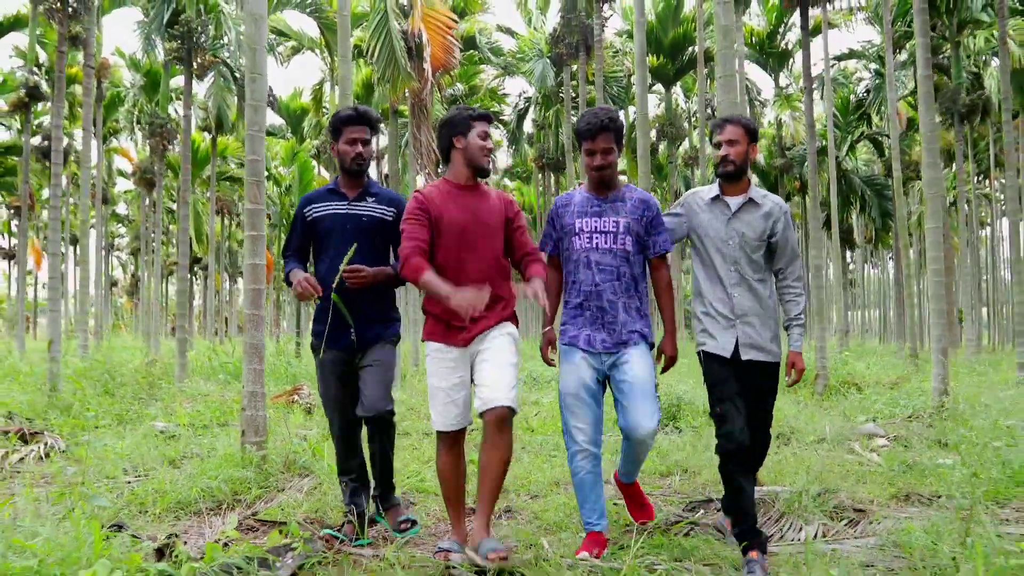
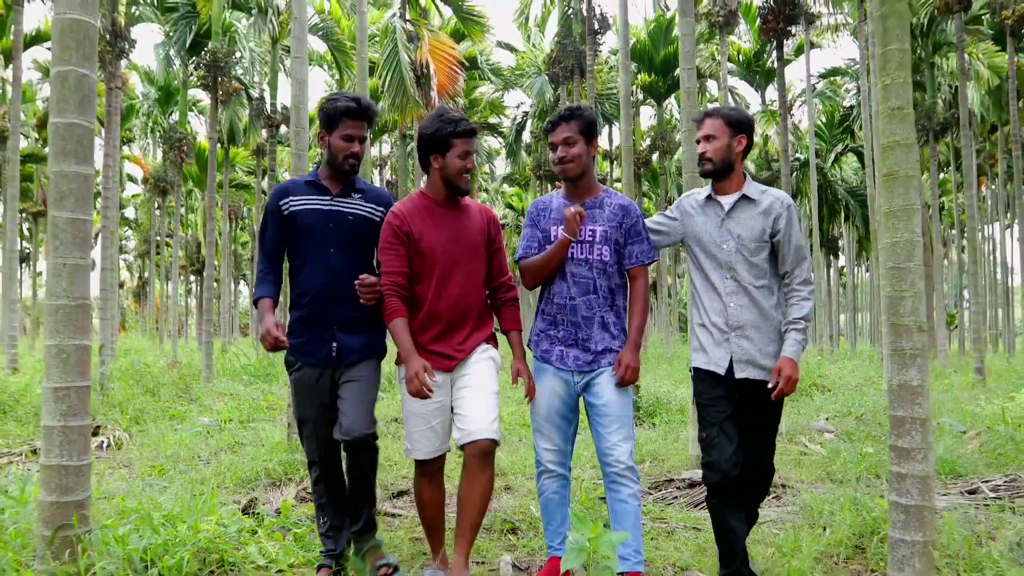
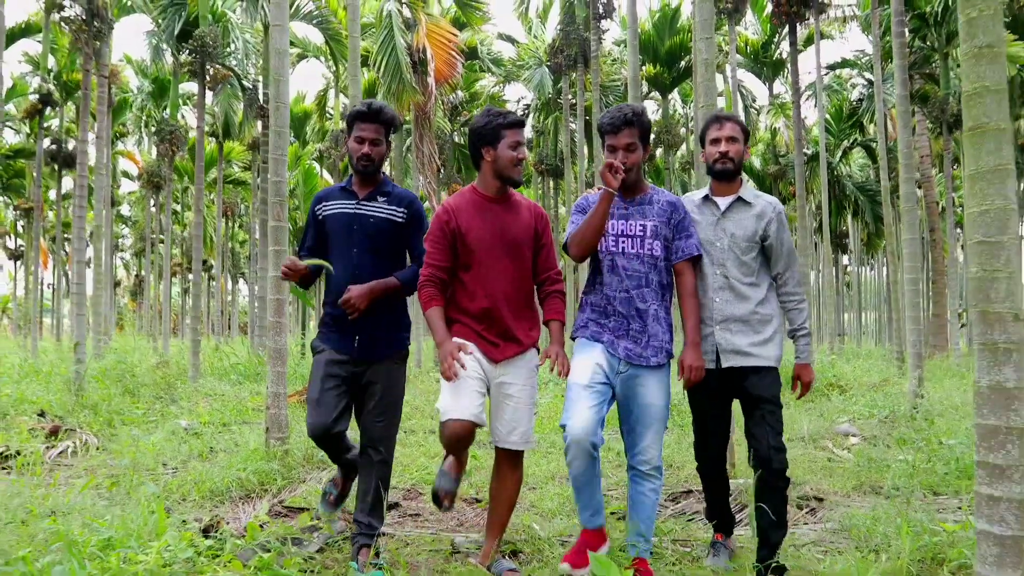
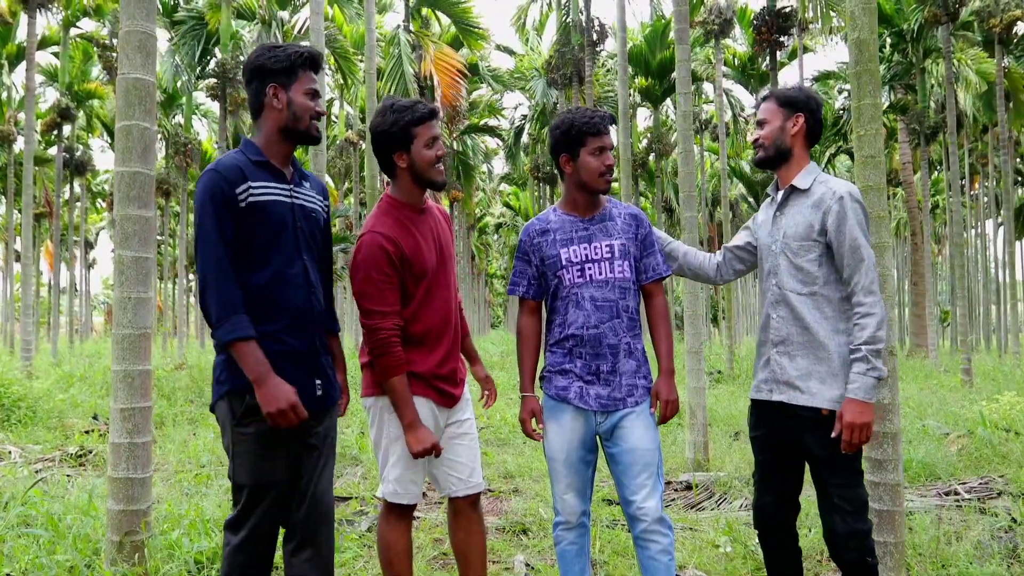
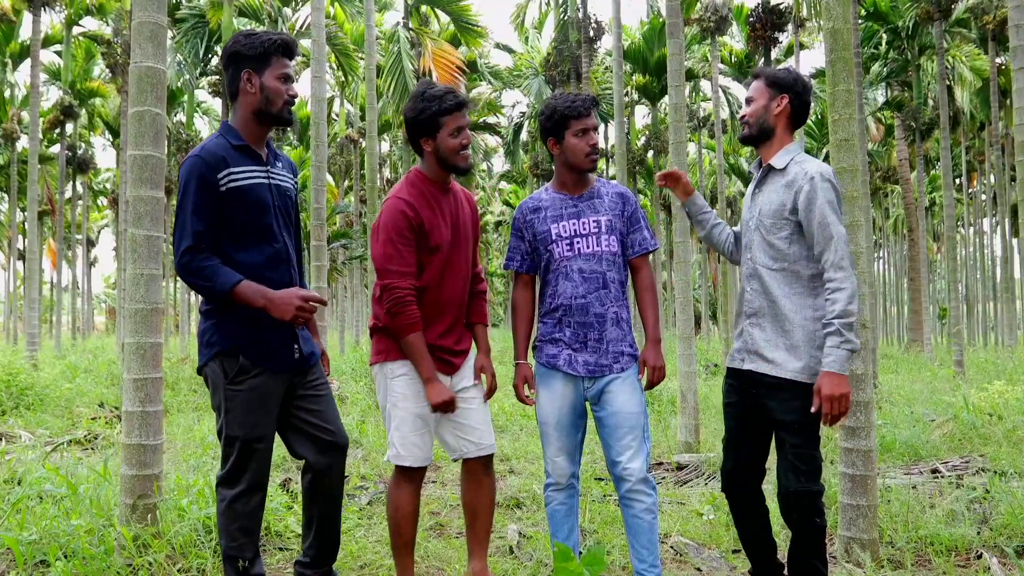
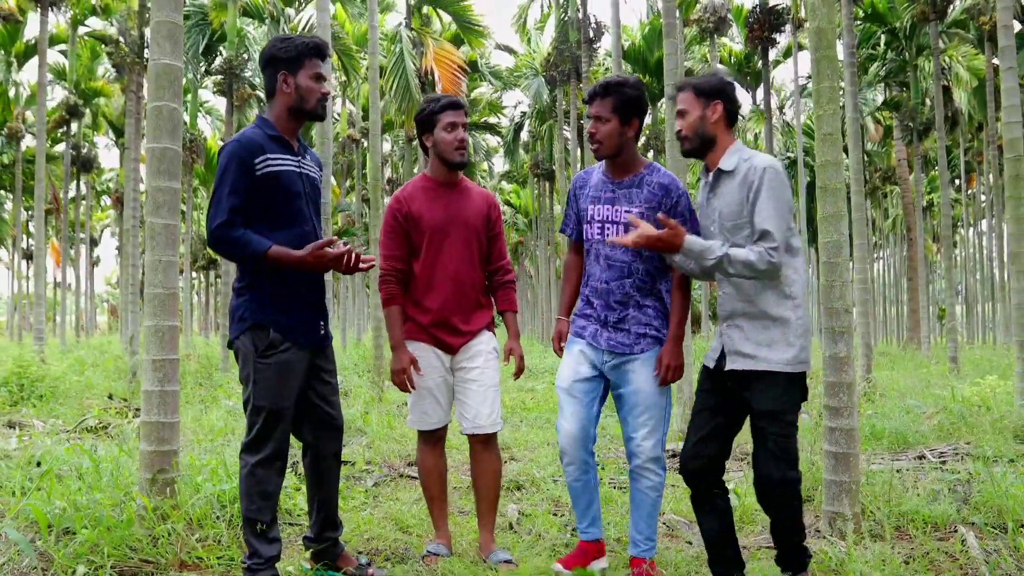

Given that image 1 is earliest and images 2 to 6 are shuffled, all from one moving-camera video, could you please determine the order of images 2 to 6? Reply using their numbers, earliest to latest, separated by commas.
3, 2, 6, 5, 4
